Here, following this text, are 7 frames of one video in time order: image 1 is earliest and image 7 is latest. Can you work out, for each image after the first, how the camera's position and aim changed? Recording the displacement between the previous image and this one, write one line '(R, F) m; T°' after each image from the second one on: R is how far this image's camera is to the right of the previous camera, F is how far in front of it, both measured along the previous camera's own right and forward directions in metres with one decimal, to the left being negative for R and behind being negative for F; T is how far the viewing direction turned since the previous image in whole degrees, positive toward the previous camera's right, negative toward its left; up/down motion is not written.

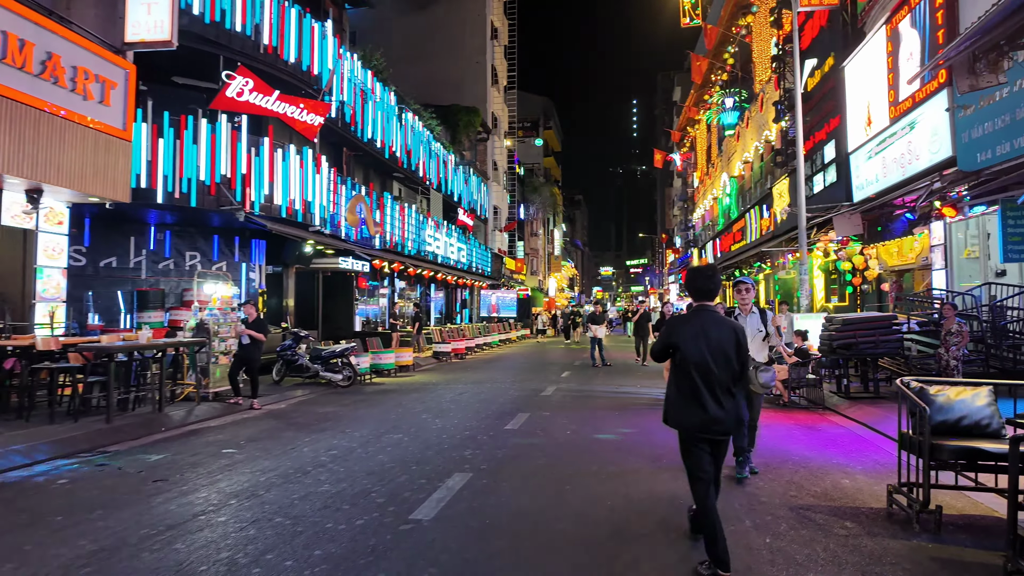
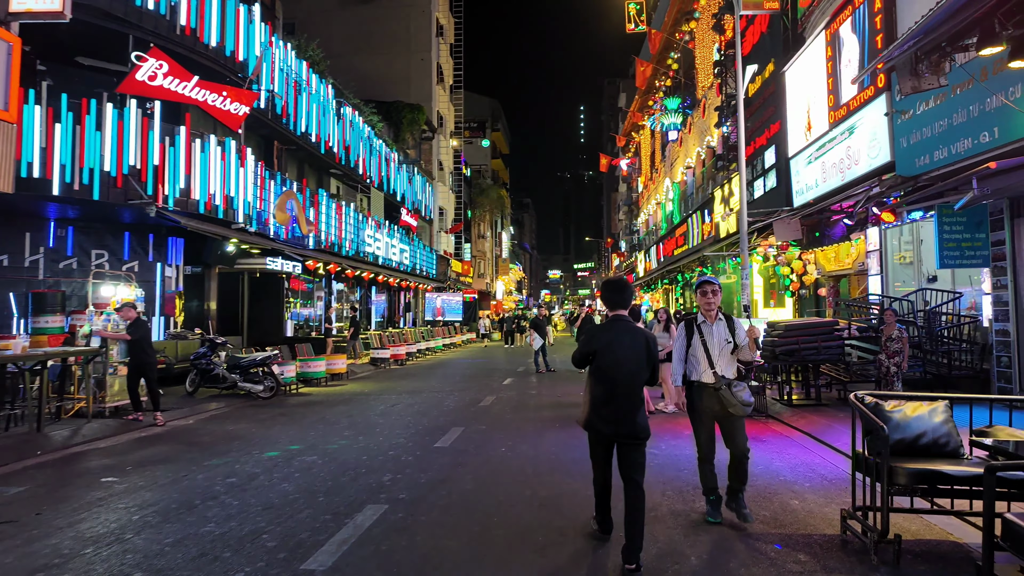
(+0.2, +0.6) m; +5°
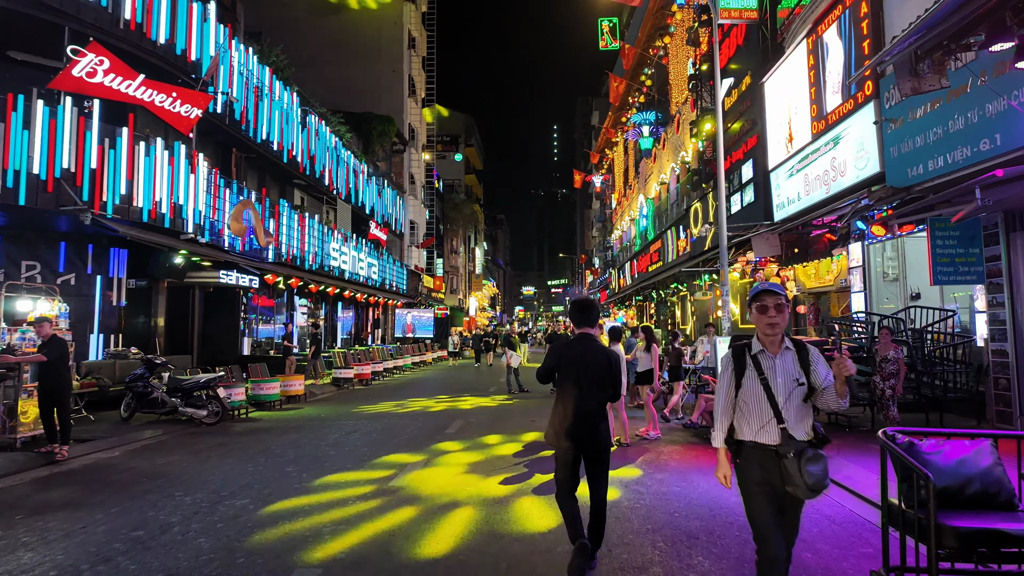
(+0.1, +0.8) m; +3°
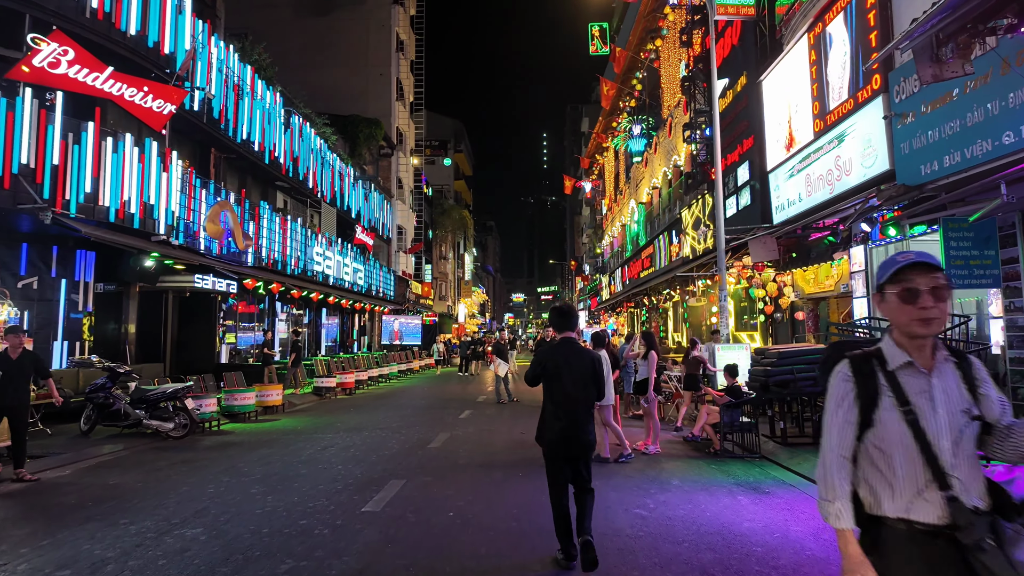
(0.0, +0.6) m; +1°
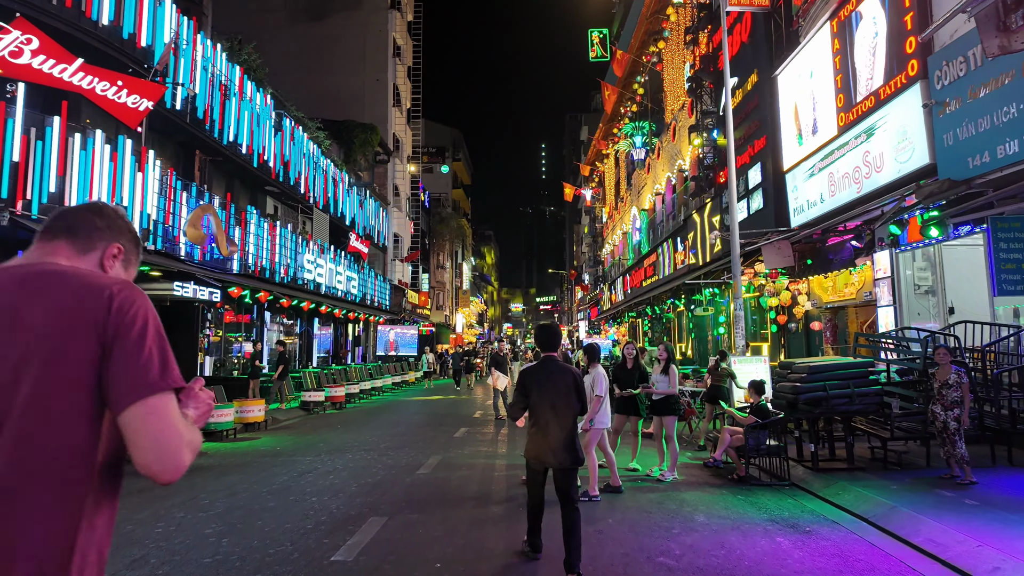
(0.0, +0.9) m; 0°
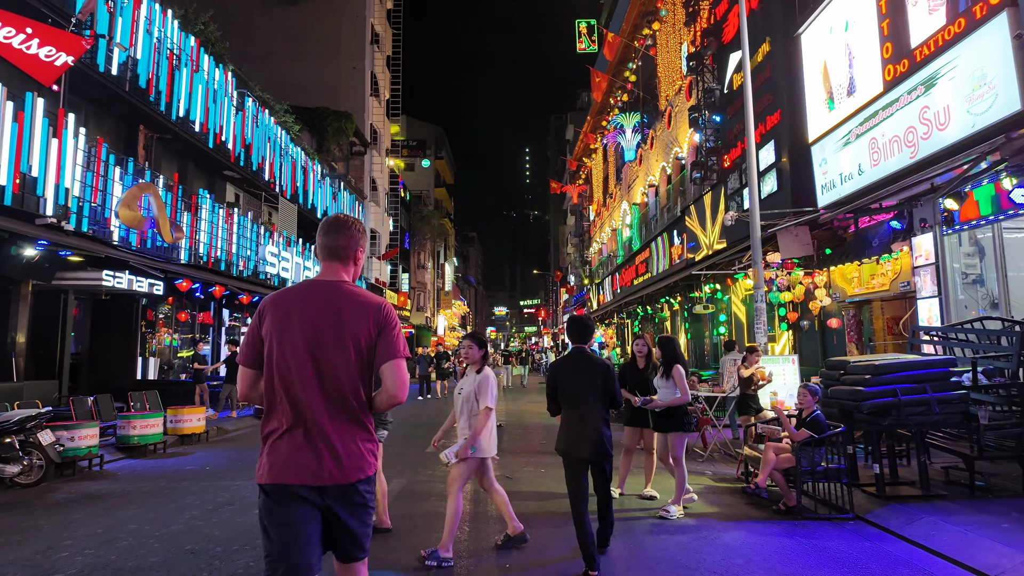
(0.0, +1.8) m; +2°
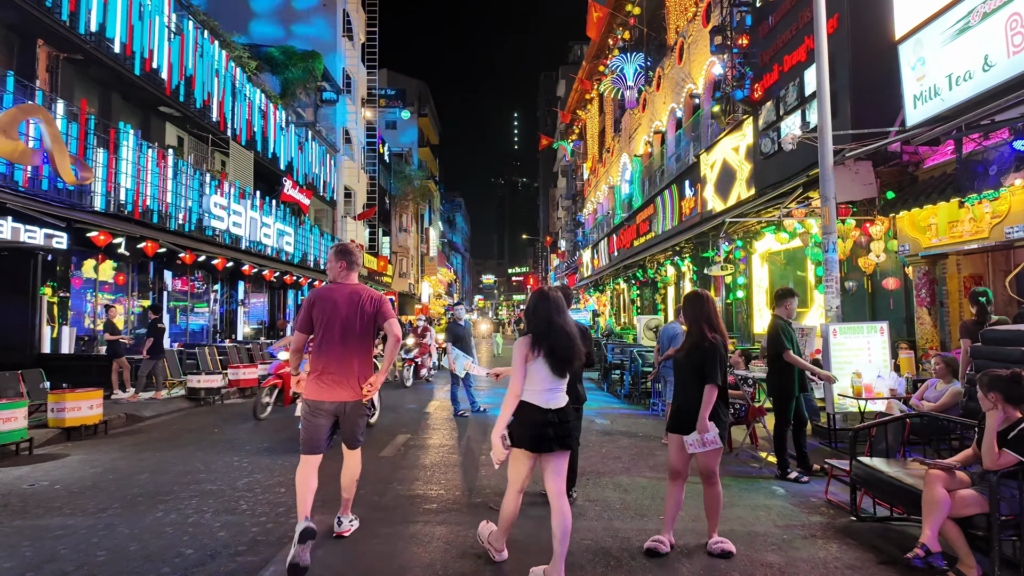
(0.0, +2.6) m; +1°
